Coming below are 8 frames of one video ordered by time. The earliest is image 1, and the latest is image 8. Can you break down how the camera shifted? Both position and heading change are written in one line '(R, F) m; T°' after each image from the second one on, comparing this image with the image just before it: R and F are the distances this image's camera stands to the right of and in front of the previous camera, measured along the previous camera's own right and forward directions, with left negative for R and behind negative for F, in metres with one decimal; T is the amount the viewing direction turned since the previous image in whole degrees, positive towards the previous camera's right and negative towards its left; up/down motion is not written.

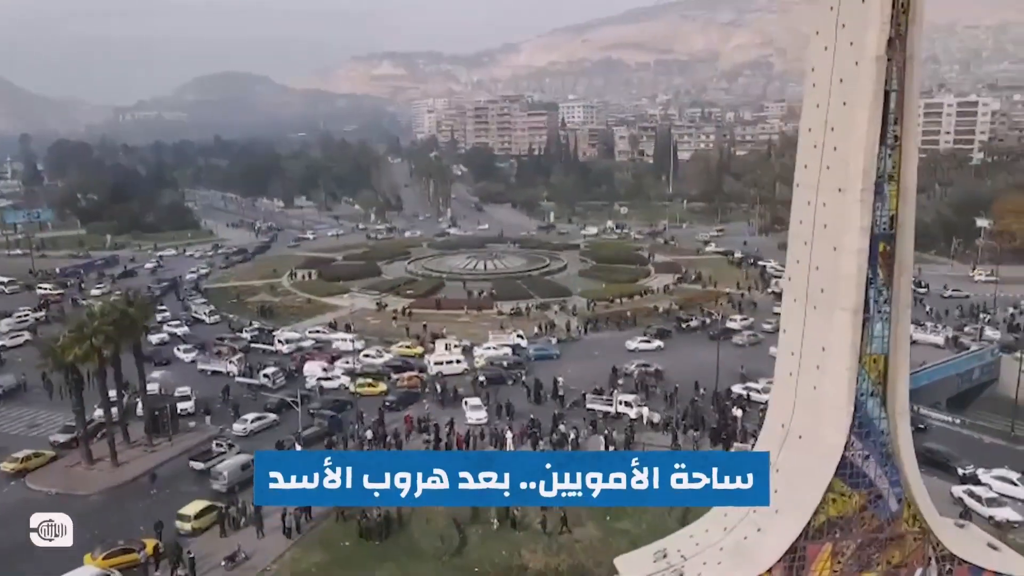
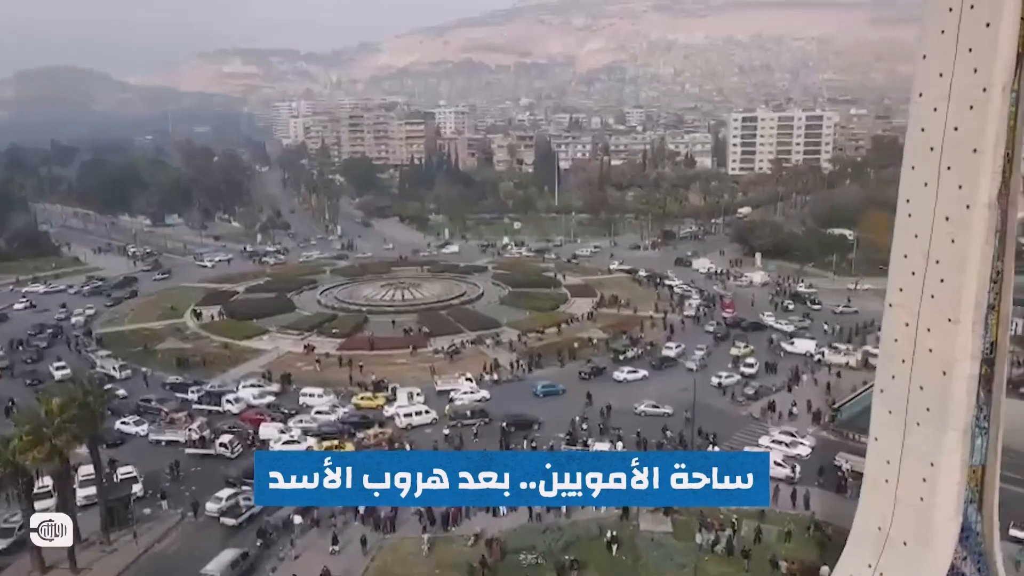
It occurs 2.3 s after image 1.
(-1.8, +0.2) m; +10°
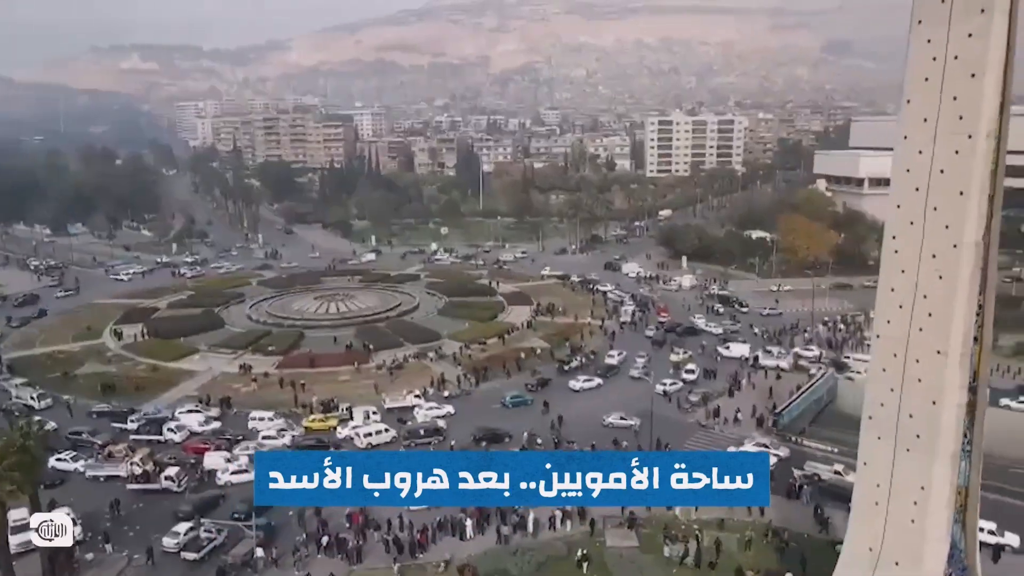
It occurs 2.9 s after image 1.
(-0.6, +0.1) m; +6°
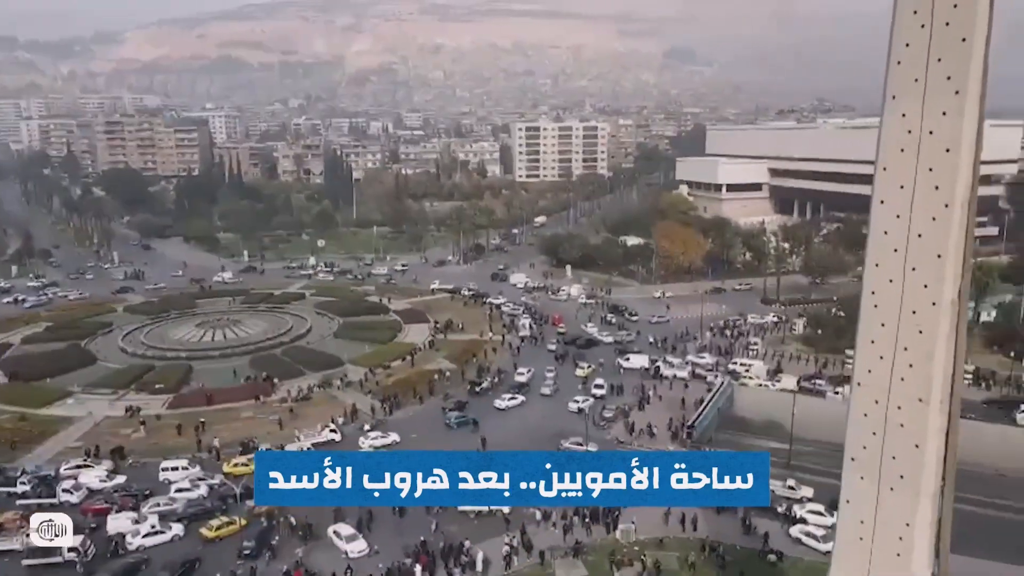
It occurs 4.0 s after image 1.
(-1.1, +0.2) m; +11°
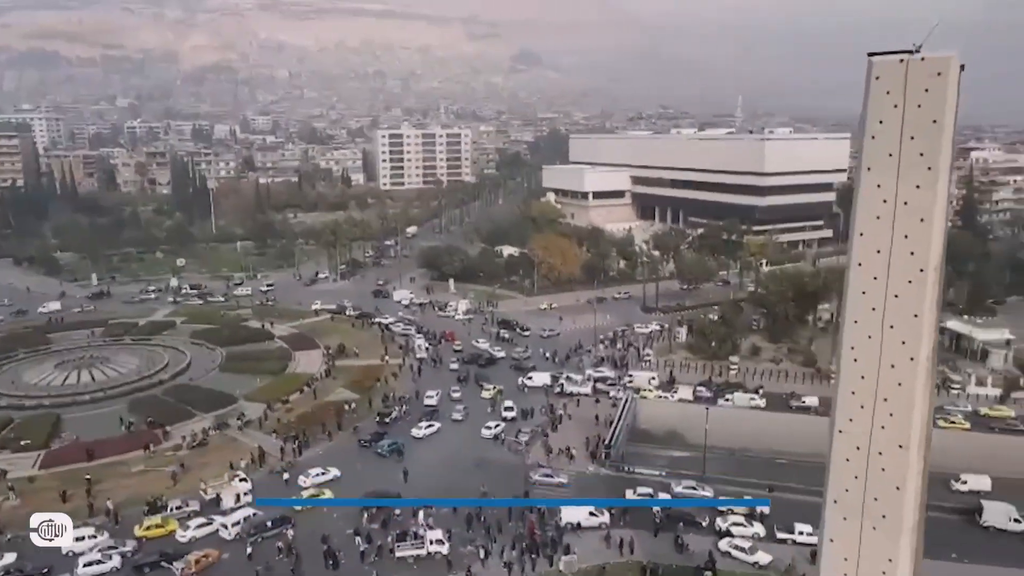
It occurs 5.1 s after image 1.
(-1.2, +0.2) m; +11°
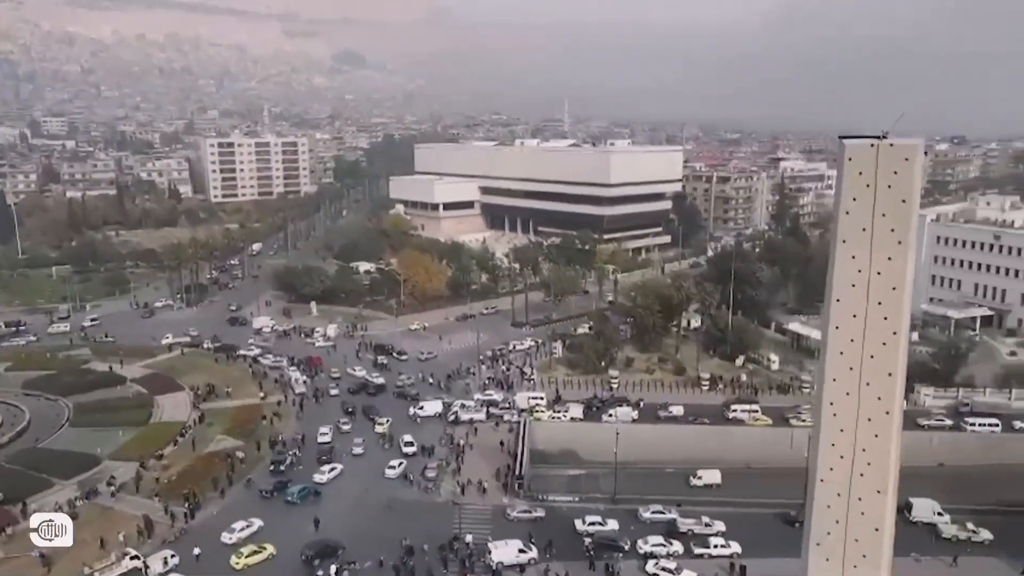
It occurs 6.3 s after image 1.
(-1.5, +0.3) m; +13°
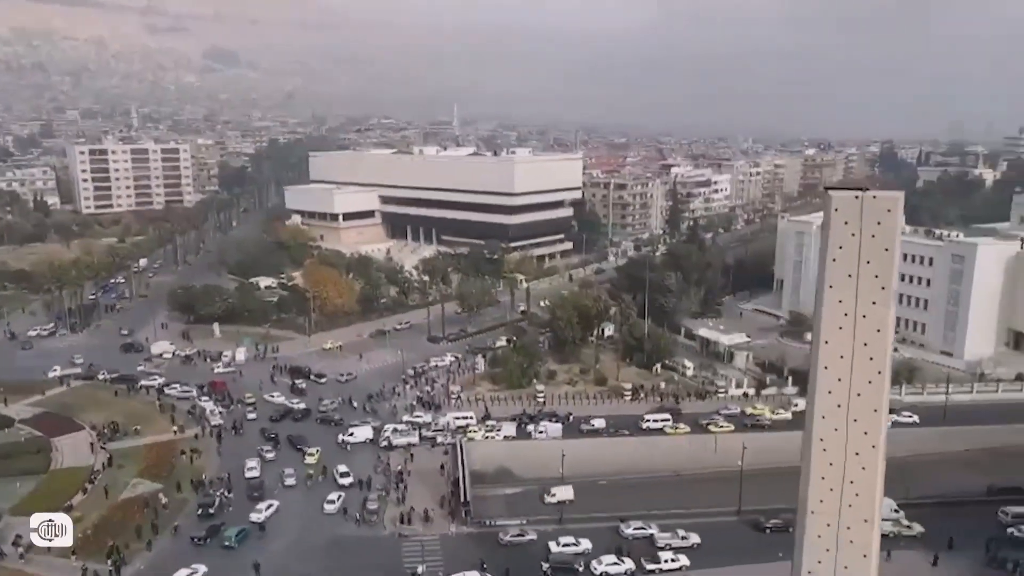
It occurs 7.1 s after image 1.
(-1.1, +0.2) m; +9°
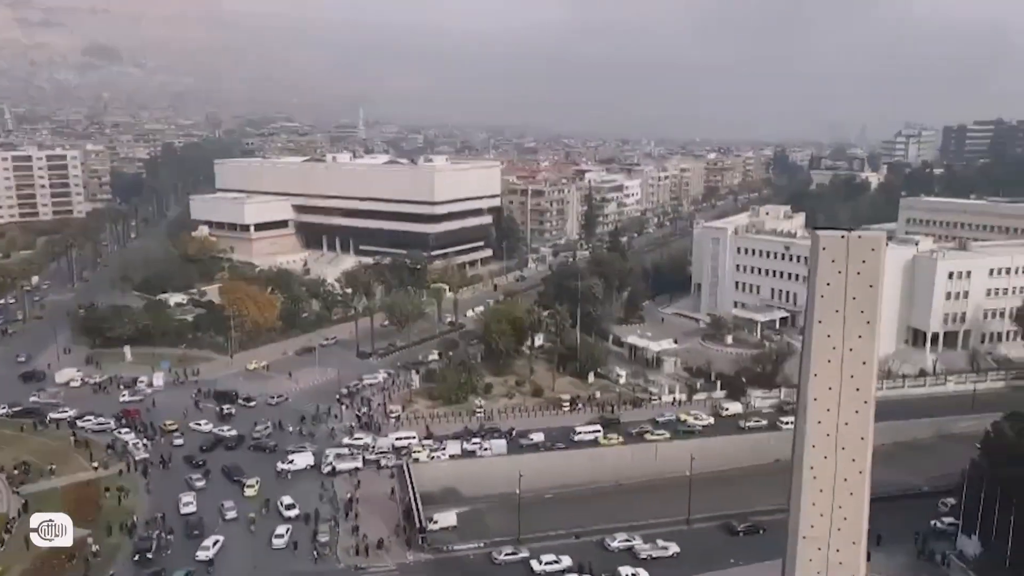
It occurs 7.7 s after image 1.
(-1.0, +0.1) m; +7°
